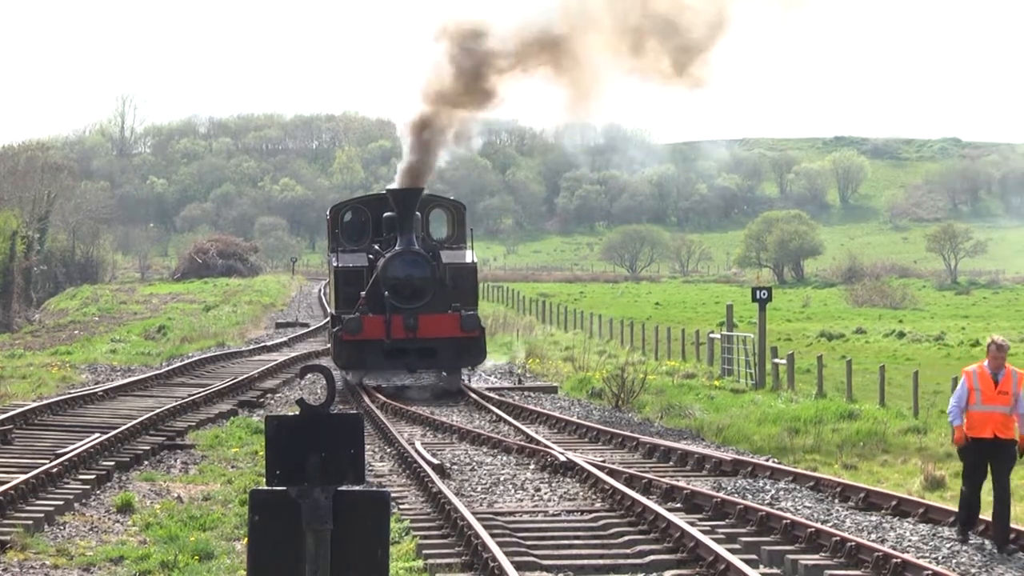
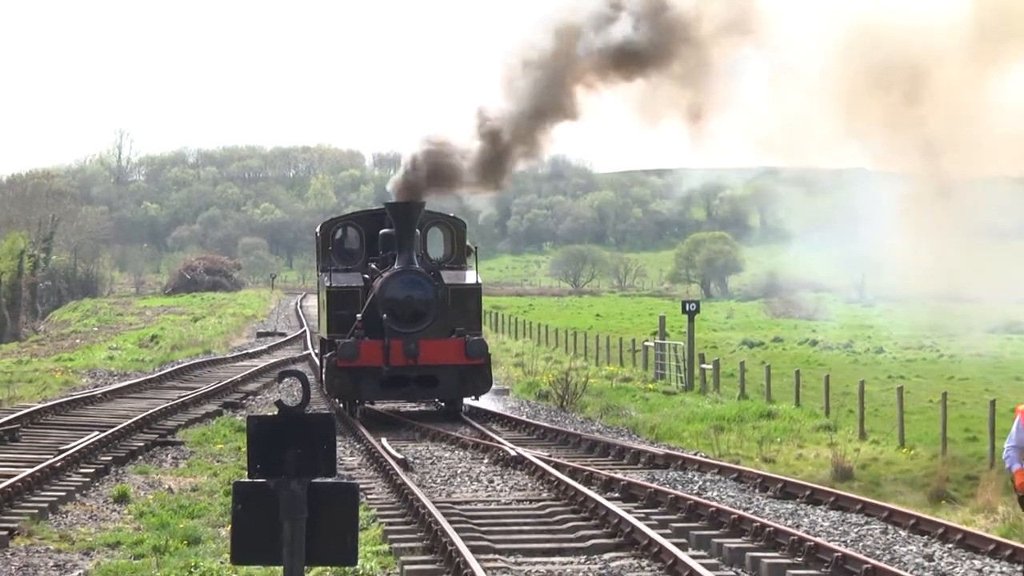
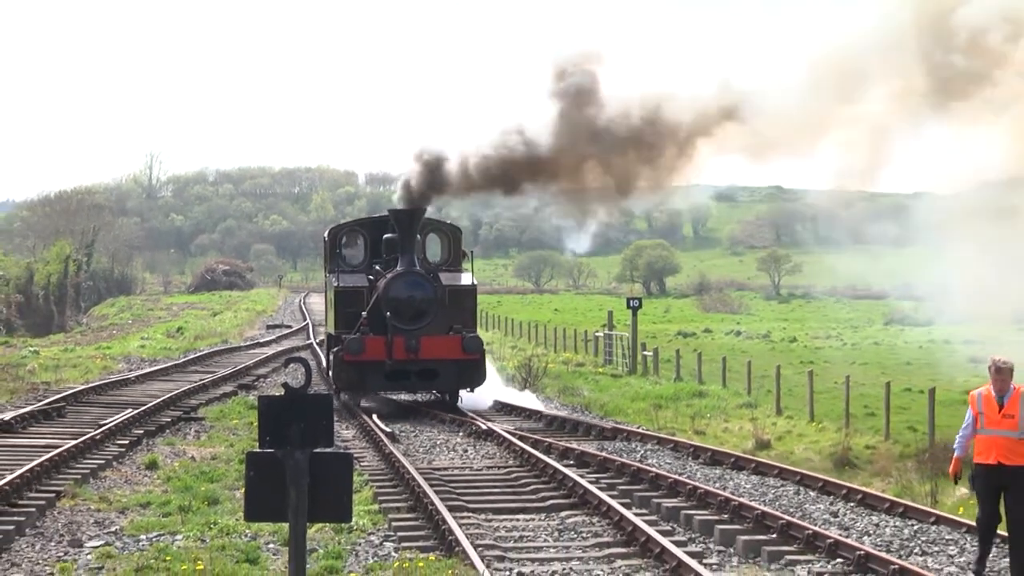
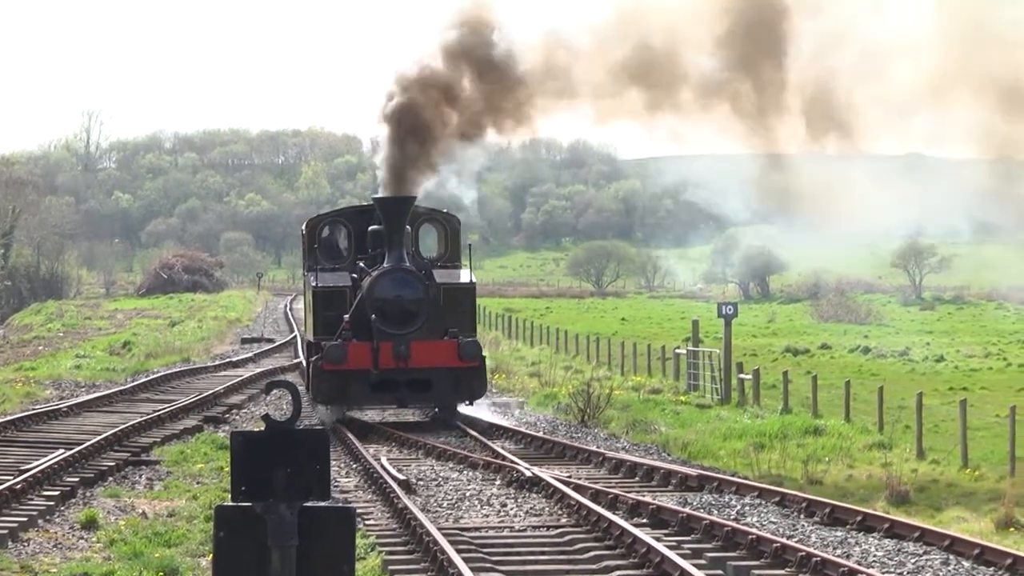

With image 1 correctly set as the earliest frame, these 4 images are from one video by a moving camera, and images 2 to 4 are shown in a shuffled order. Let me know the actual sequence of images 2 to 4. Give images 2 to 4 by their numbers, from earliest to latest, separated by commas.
4, 2, 3
